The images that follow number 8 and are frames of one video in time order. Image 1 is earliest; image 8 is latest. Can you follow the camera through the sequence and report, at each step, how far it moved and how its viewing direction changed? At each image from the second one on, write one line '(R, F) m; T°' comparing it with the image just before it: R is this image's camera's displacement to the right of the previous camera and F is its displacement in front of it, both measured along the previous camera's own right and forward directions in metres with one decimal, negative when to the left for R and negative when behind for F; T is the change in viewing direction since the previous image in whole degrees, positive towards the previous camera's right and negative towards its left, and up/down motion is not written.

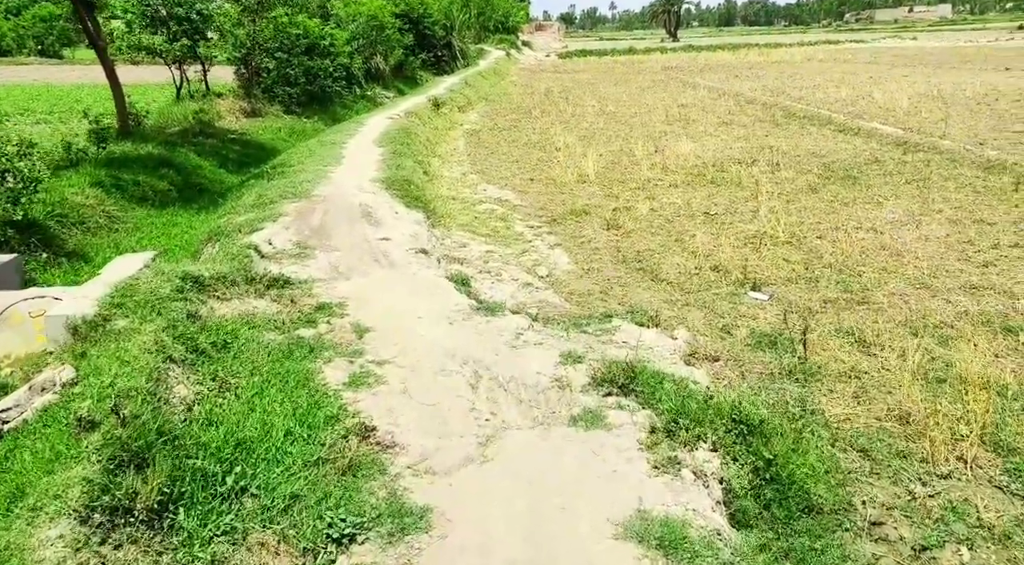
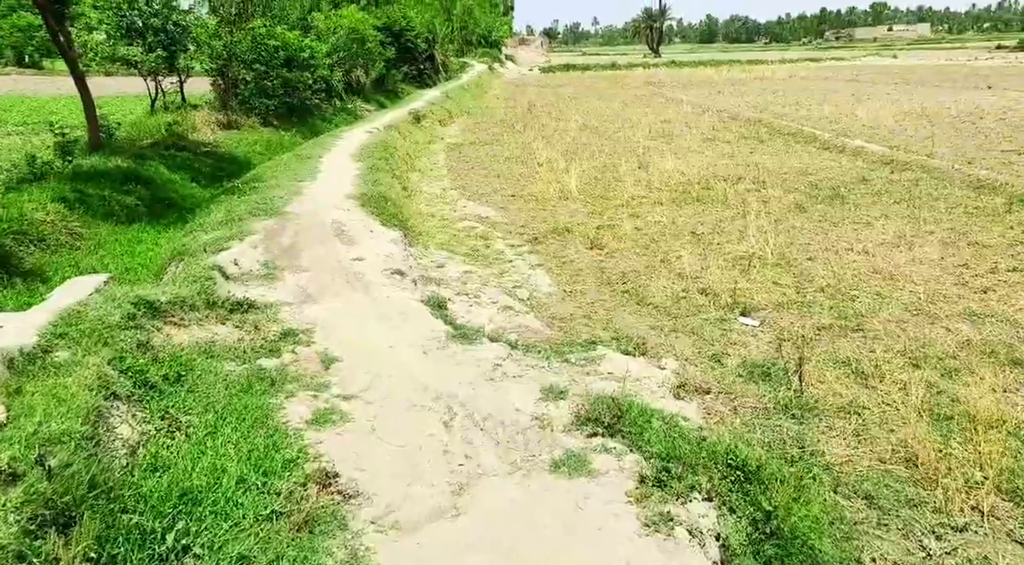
(0.0, +0.4) m; +1°
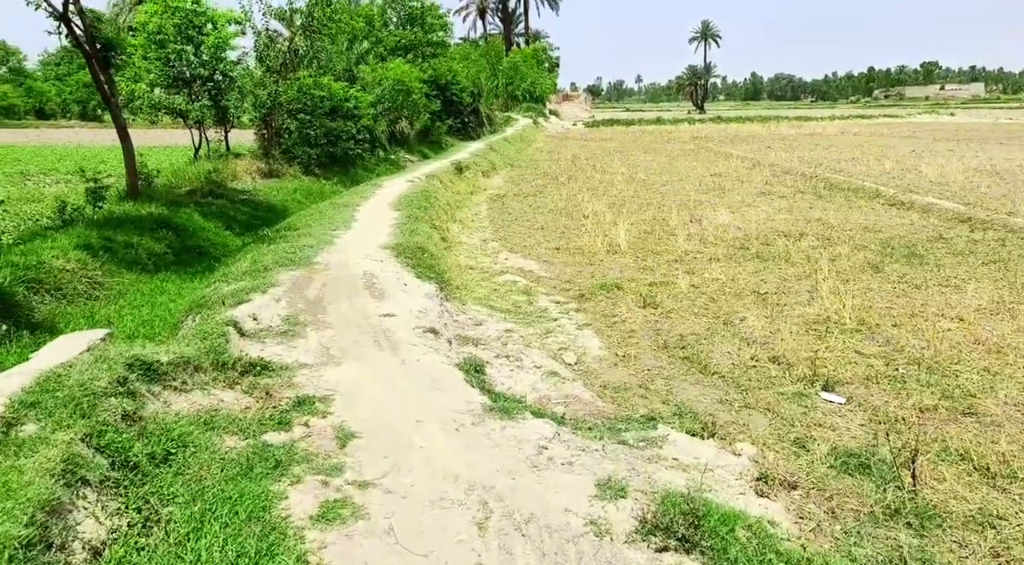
(-0.1, +0.9) m; -3°
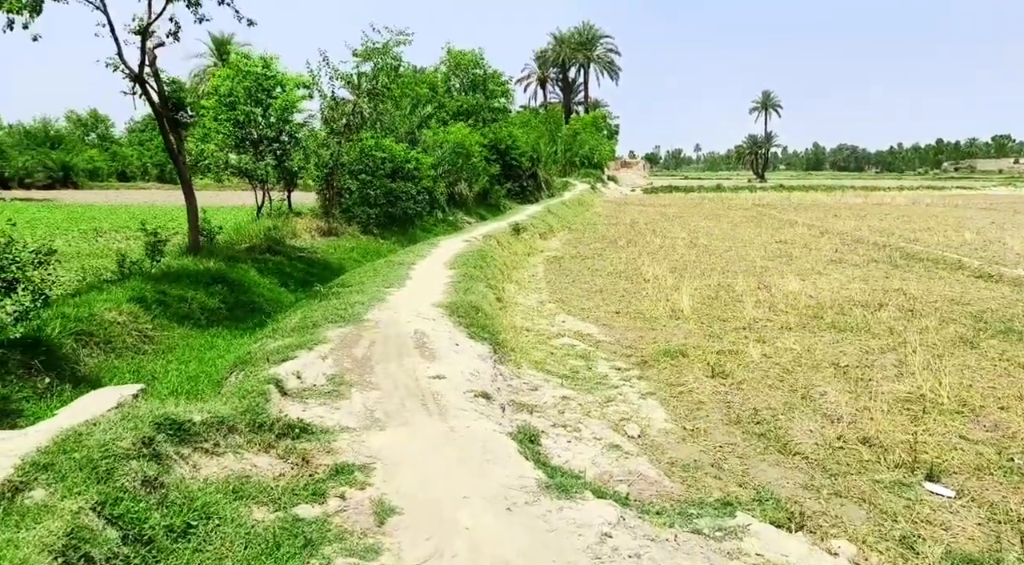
(-0.1, +0.5) m; -4°
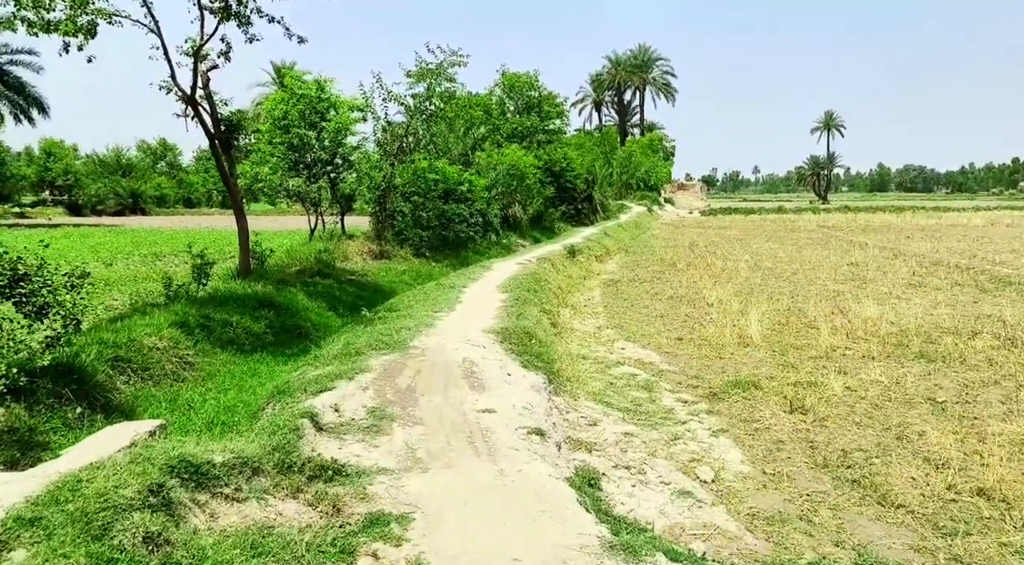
(0.0, +0.7) m; -4°
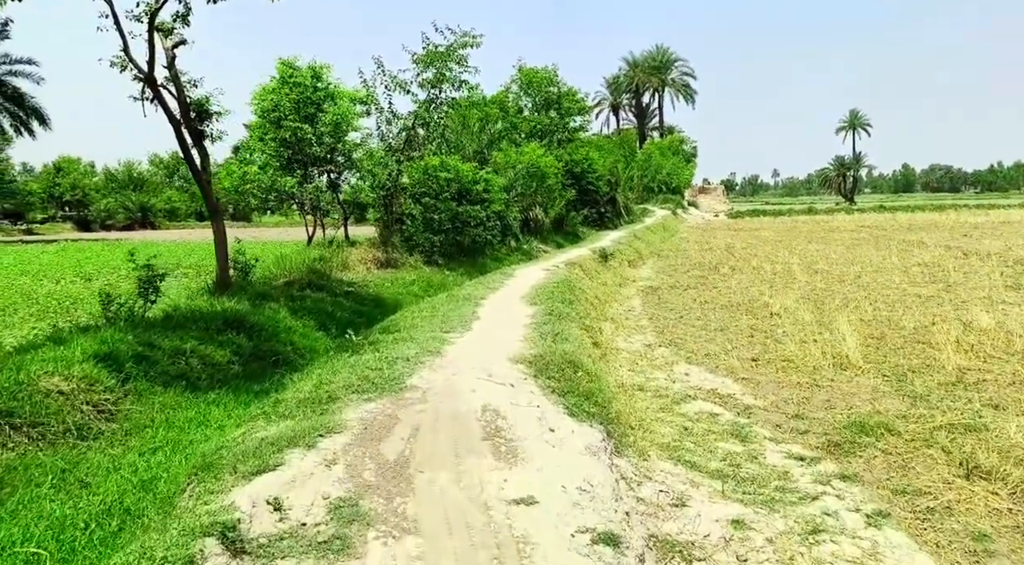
(-0.2, +2.6) m; -1°
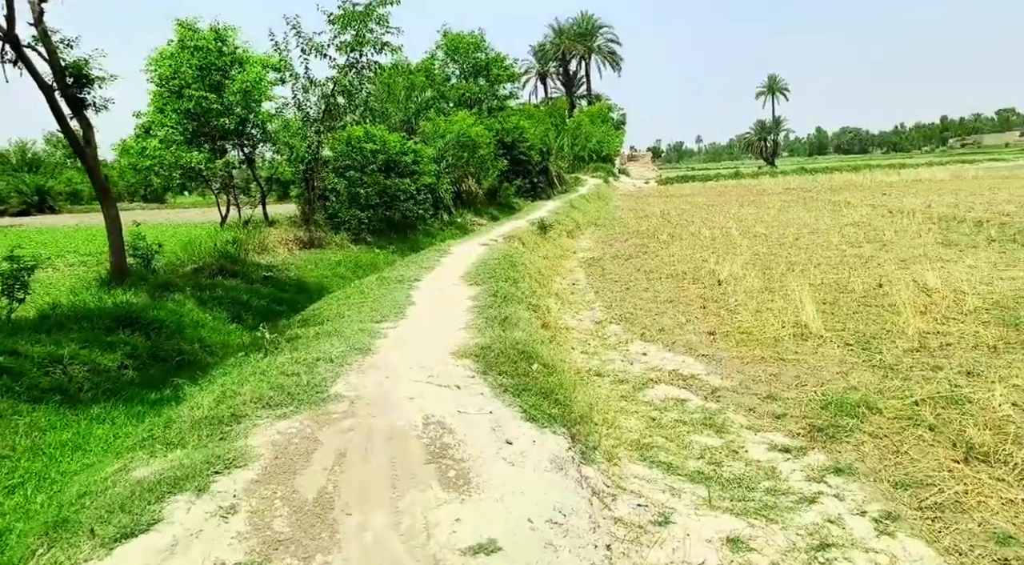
(0.0, +1.0) m; +5°
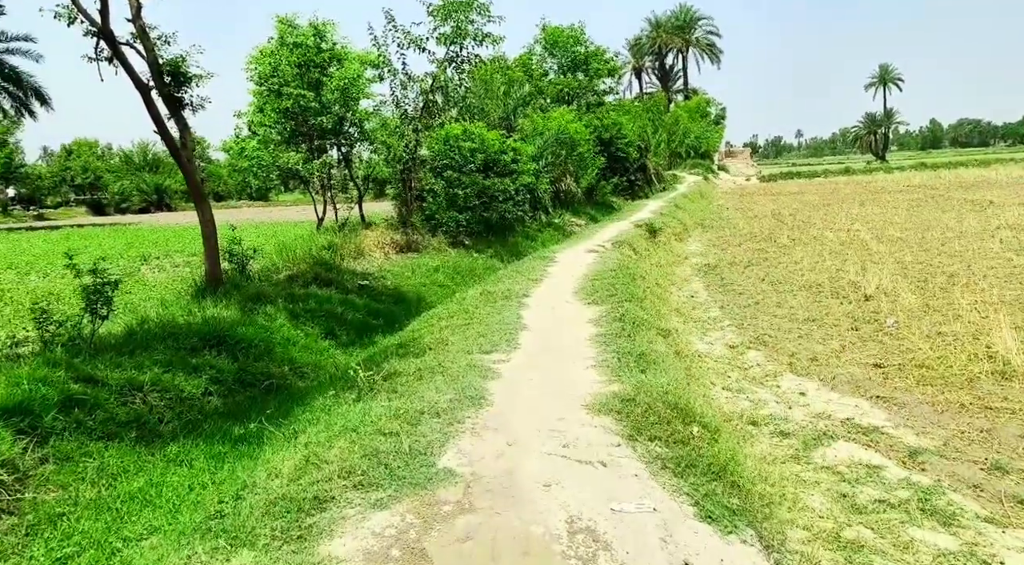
(-0.4, +1.2) m; -7°
